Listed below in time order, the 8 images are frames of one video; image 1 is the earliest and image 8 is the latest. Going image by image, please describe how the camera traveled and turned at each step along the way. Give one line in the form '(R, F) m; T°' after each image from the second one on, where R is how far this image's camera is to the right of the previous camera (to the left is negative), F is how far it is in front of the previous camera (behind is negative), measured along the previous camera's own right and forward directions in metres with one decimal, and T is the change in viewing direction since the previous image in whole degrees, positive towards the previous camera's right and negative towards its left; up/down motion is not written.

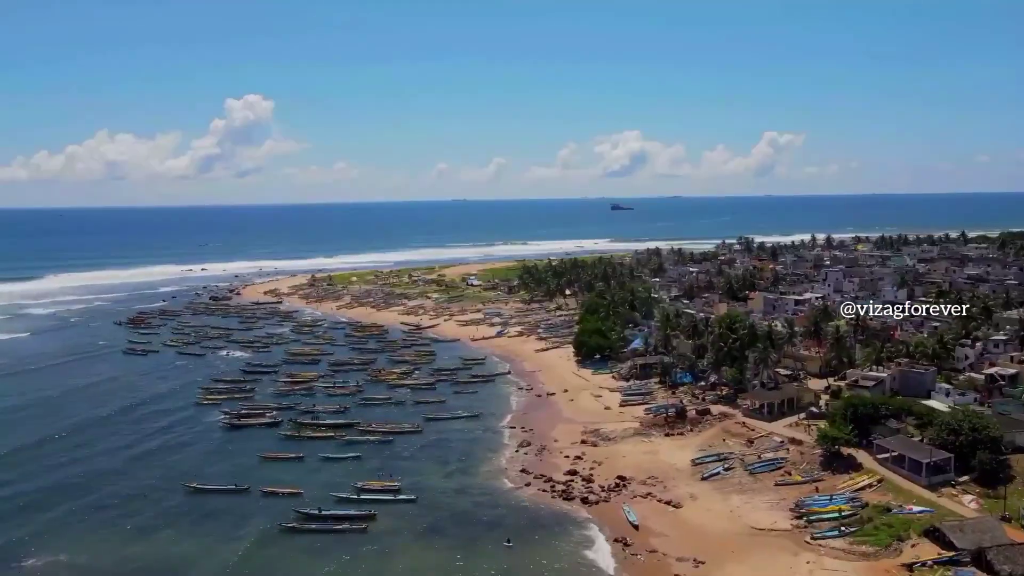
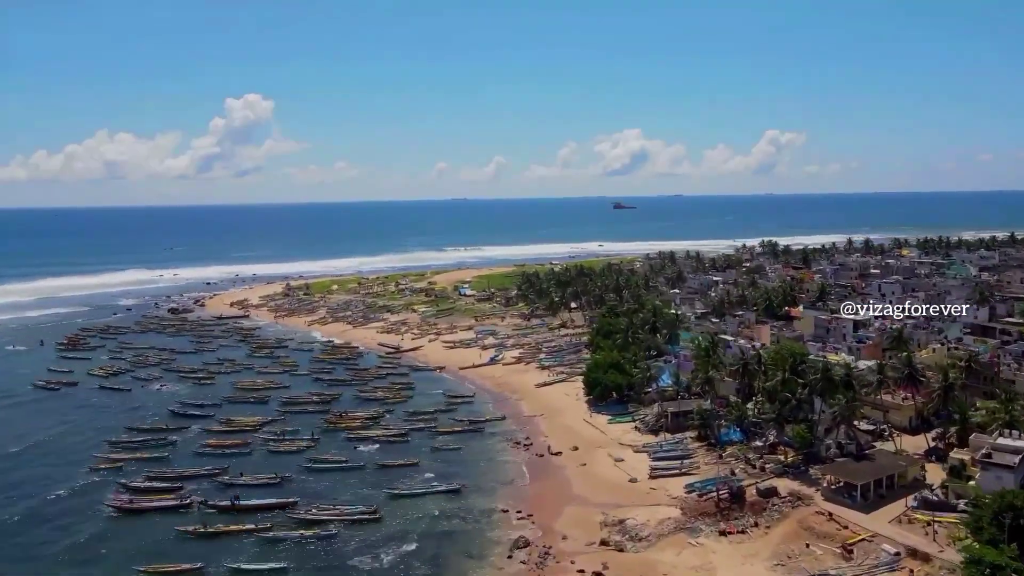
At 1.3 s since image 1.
(+0.5, +17.1) m; 0°
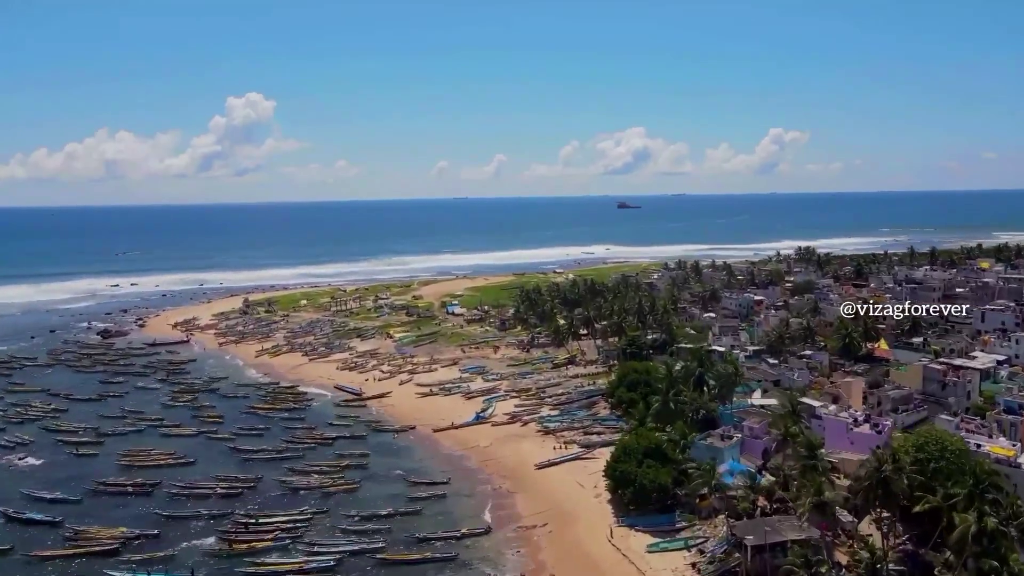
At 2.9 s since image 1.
(+0.6, +21.7) m; 0°
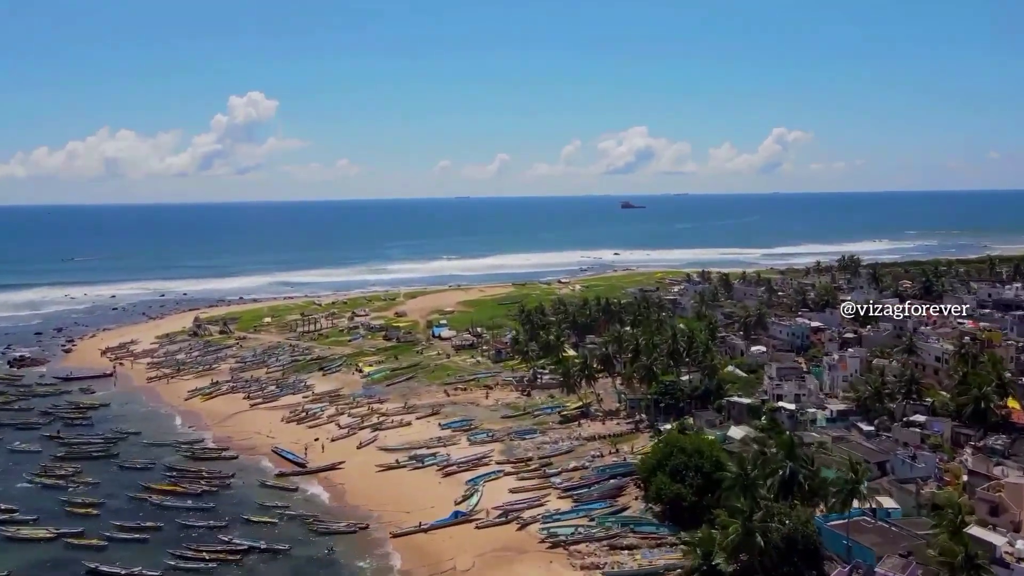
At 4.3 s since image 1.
(+0.4, +19.2) m; 0°
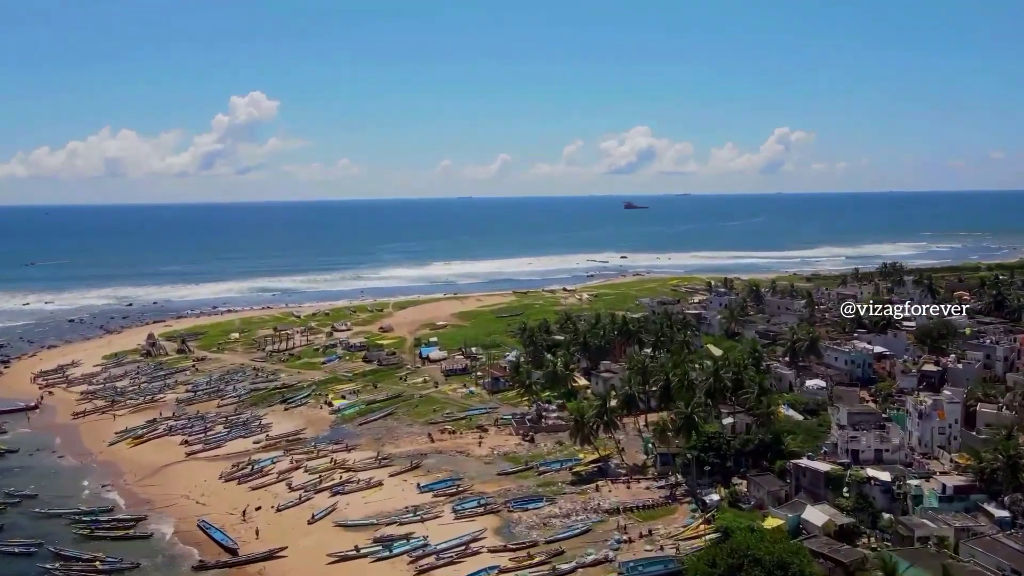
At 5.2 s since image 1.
(+0.1, +13.7) m; 0°
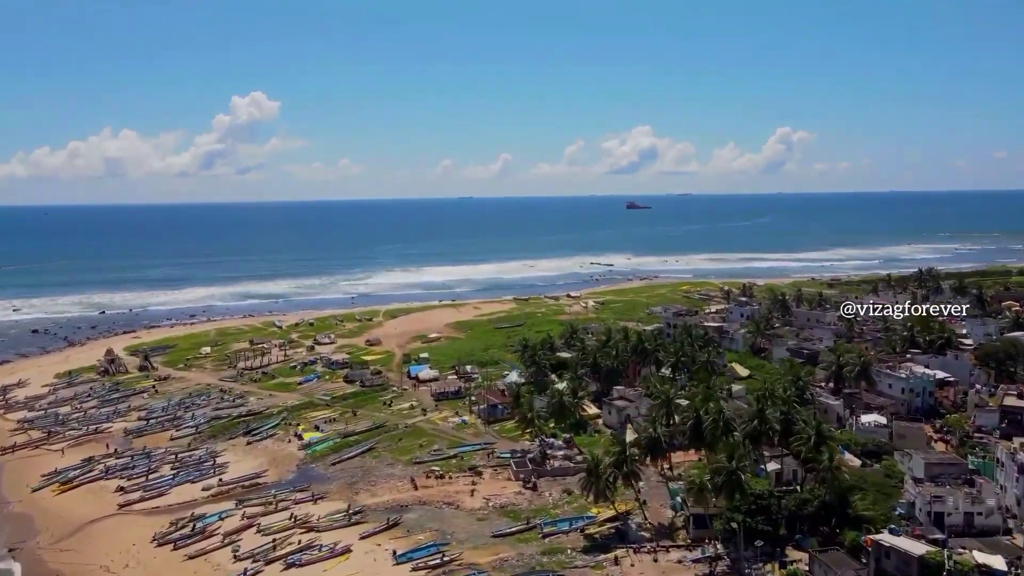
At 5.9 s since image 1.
(+0.1, +9.6) m; 0°
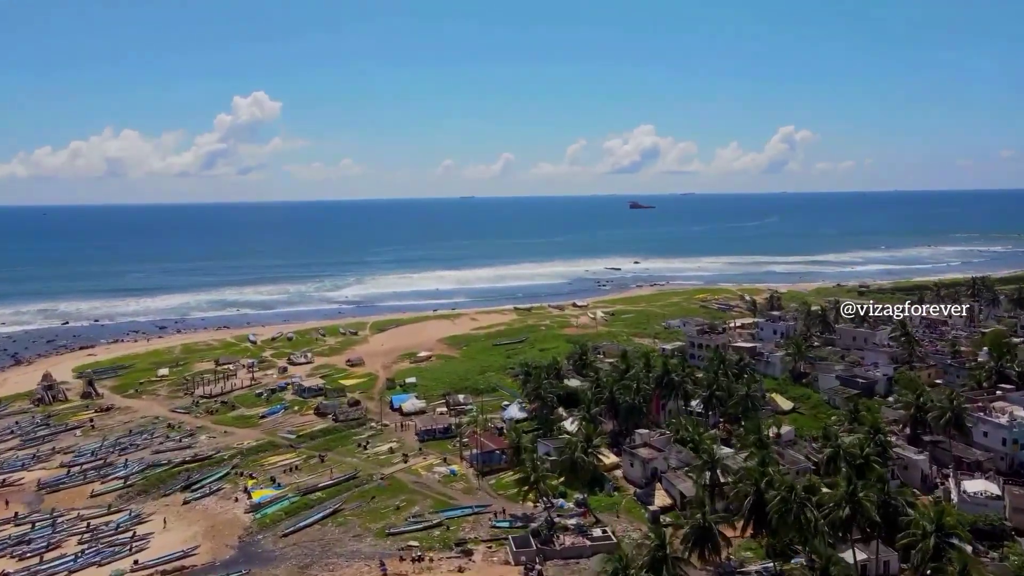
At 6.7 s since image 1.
(+0.1, +11.4) m; 0°
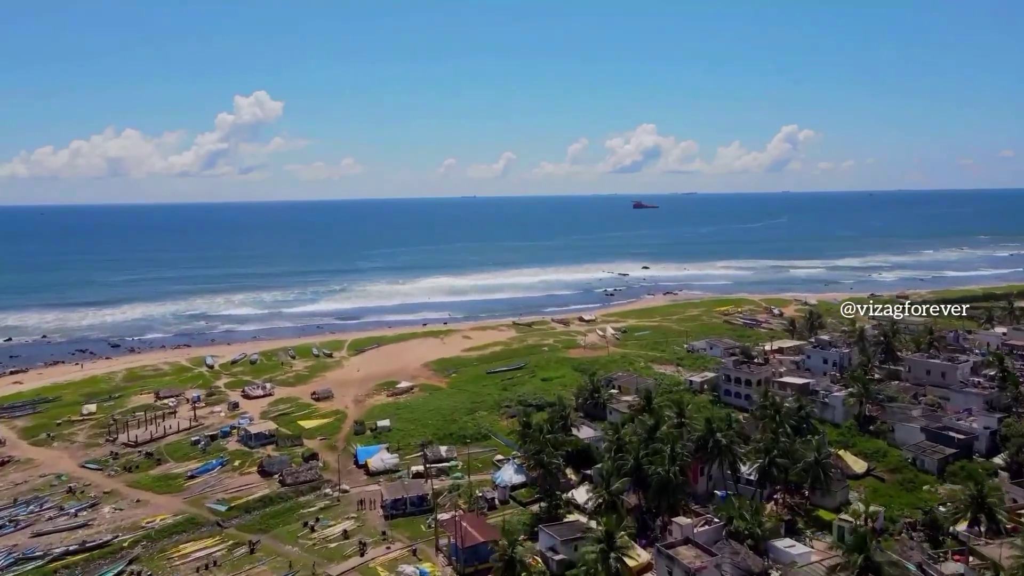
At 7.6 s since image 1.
(+0.4, +13.6) m; 0°
